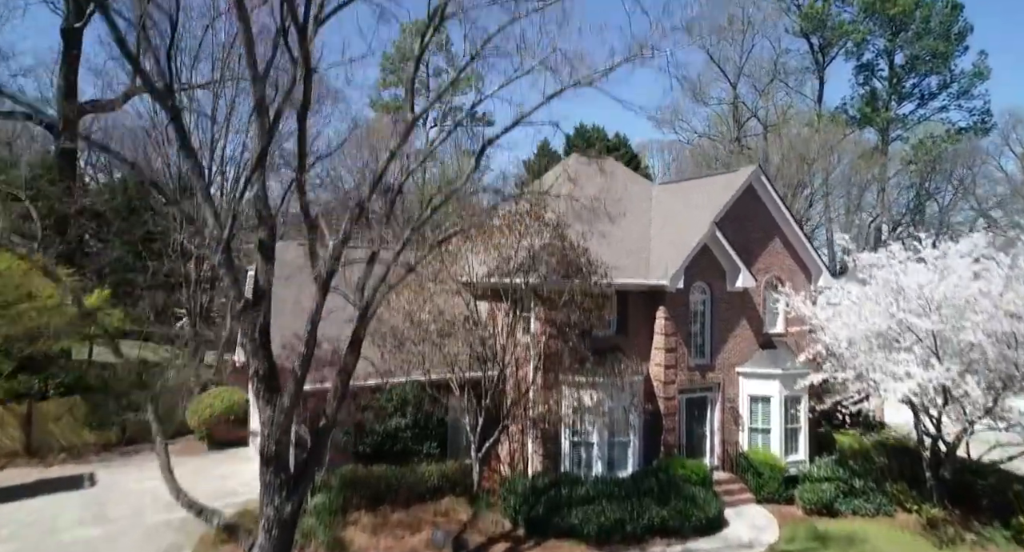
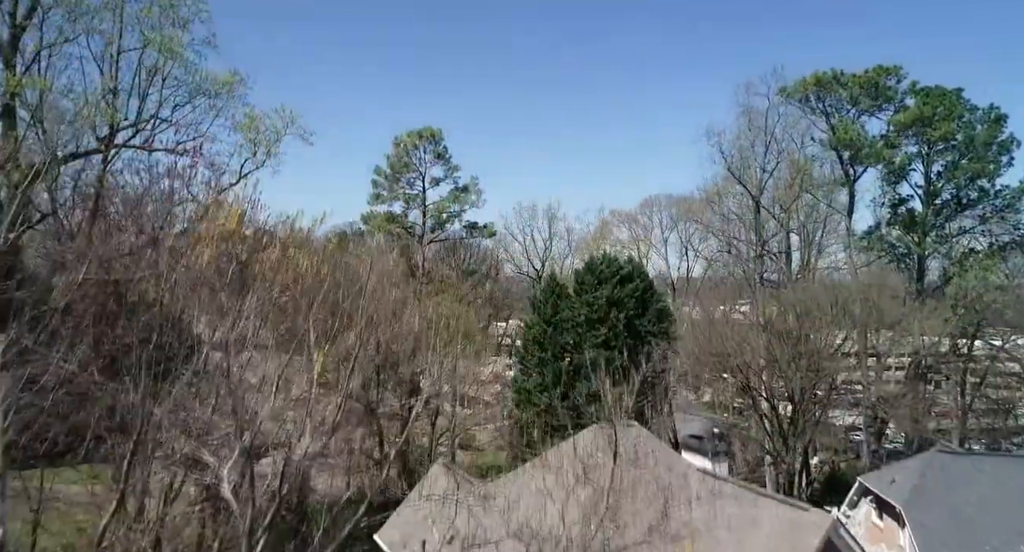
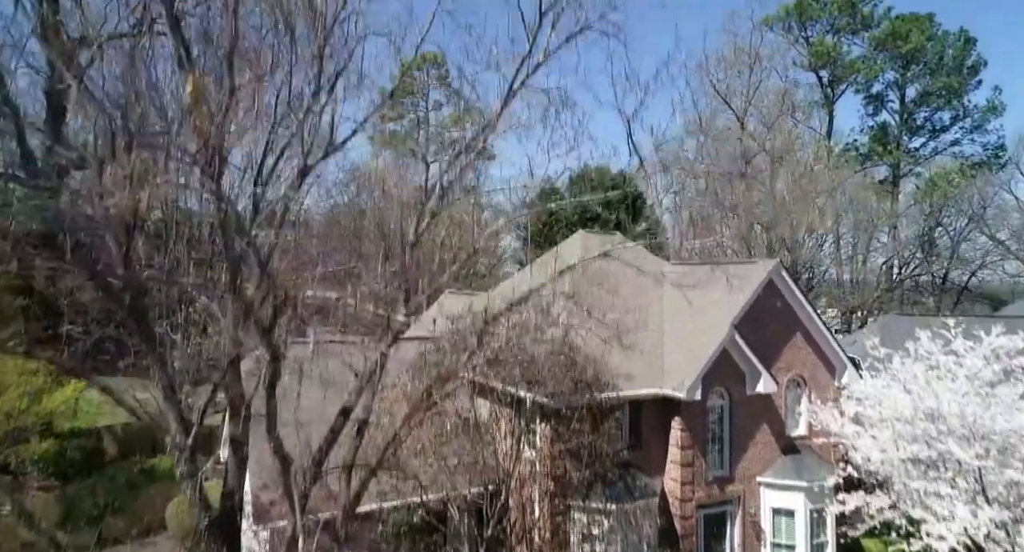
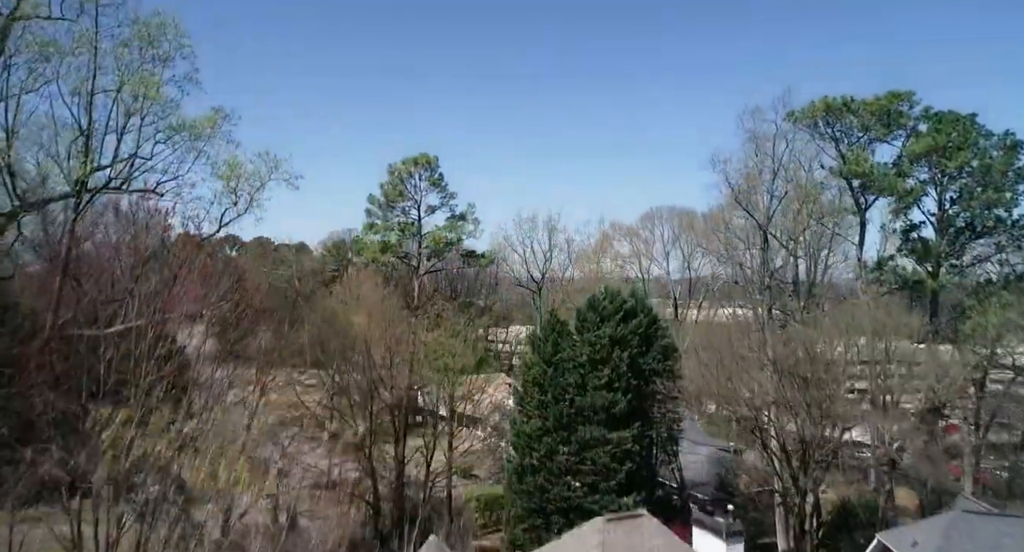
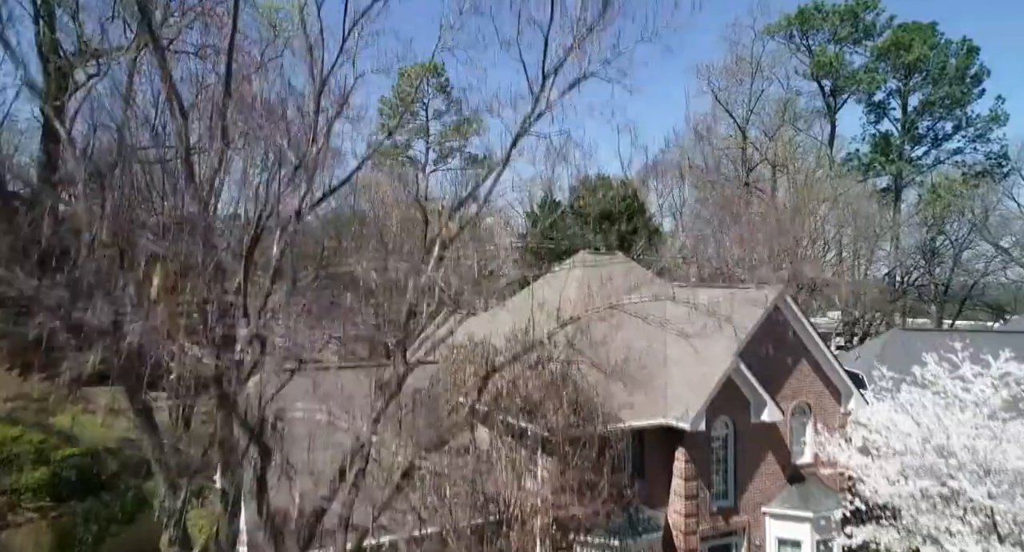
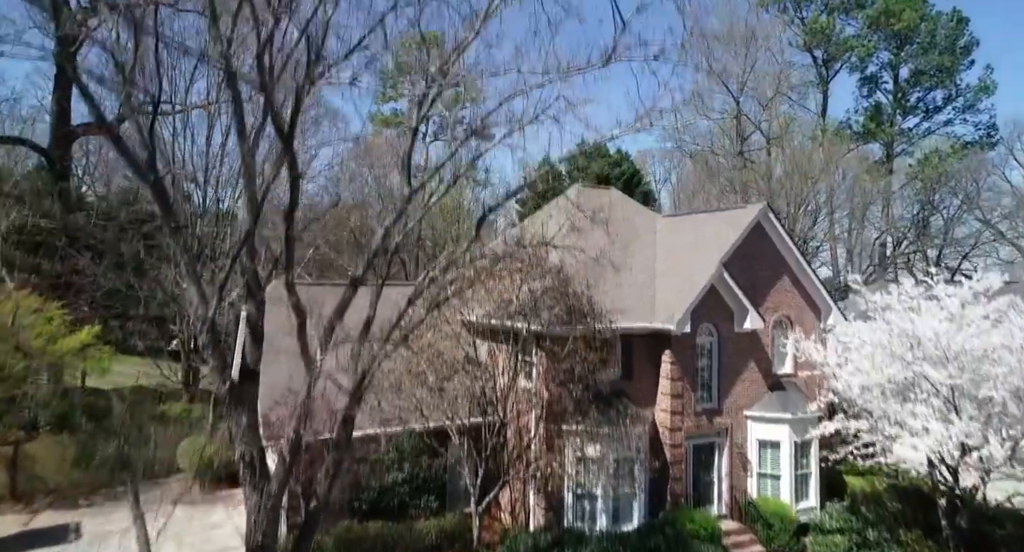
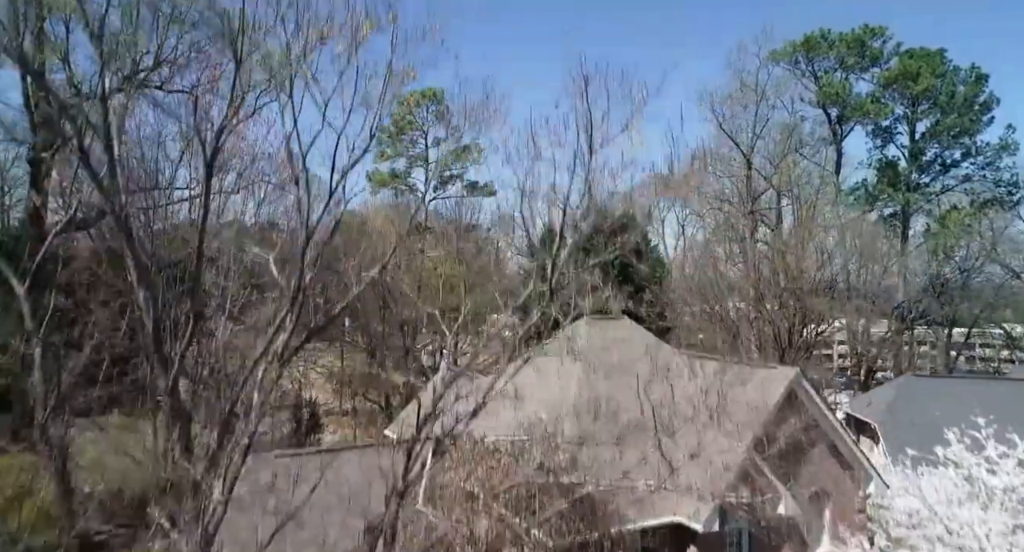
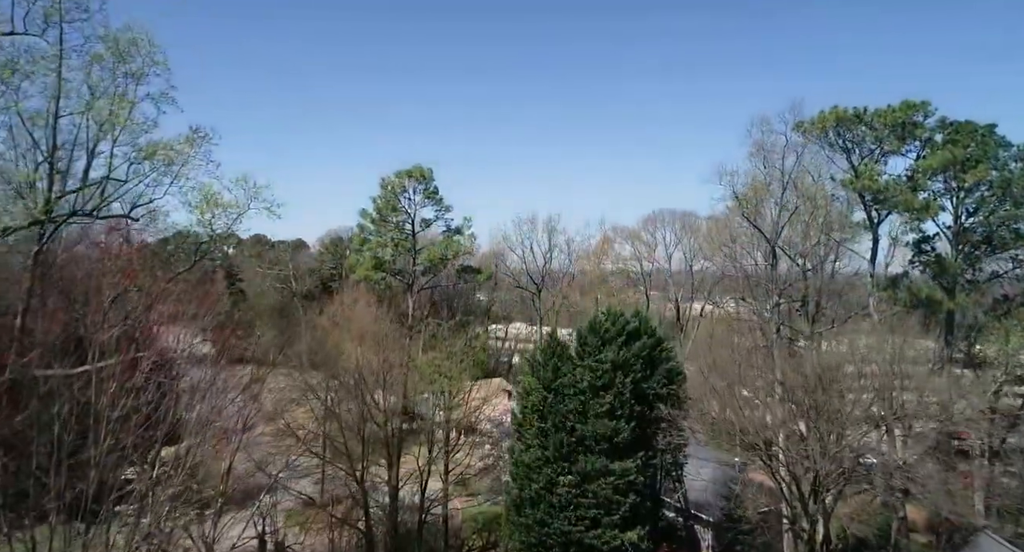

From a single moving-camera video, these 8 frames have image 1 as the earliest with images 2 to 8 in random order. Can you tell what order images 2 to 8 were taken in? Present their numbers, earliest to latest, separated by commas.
6, 3, 5, 7, 2, 4, 8
